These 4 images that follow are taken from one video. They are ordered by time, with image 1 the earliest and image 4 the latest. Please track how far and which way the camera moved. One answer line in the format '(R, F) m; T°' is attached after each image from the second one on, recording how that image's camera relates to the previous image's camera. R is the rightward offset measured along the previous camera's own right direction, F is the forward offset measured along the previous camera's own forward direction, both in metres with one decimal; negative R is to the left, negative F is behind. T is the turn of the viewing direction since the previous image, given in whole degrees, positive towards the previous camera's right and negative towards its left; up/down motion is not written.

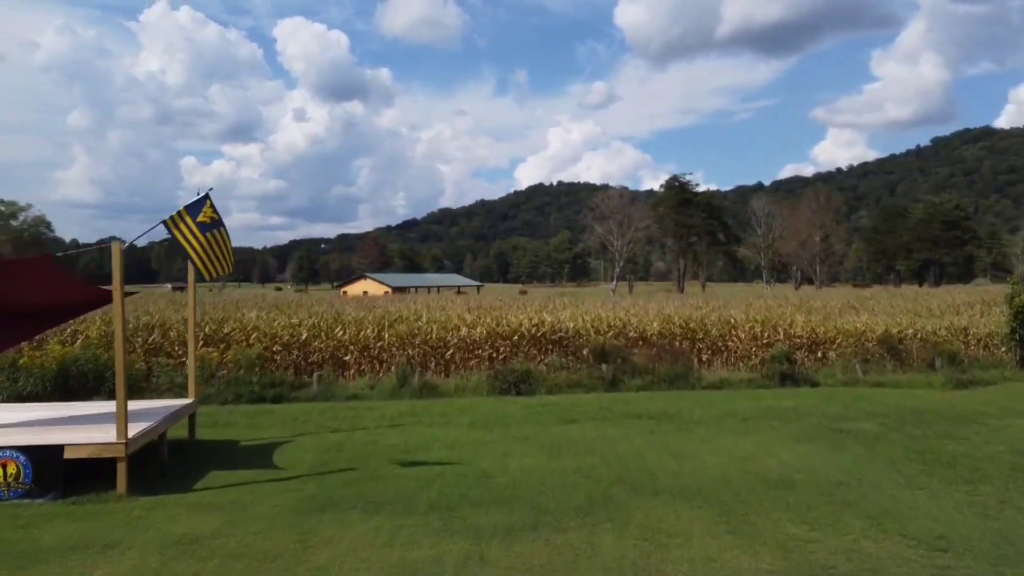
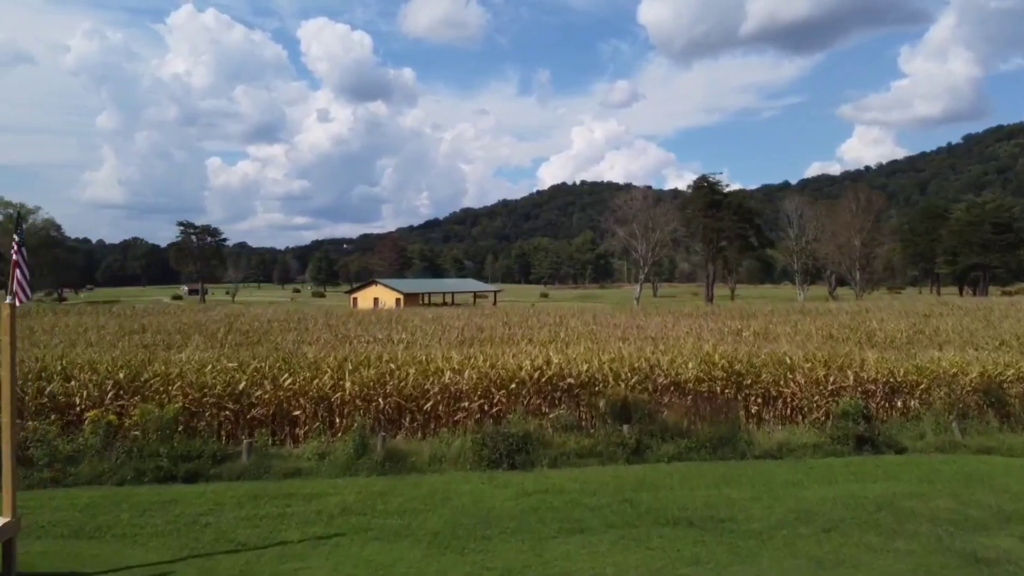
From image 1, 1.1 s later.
(+0.3, +2.5) m; -2°
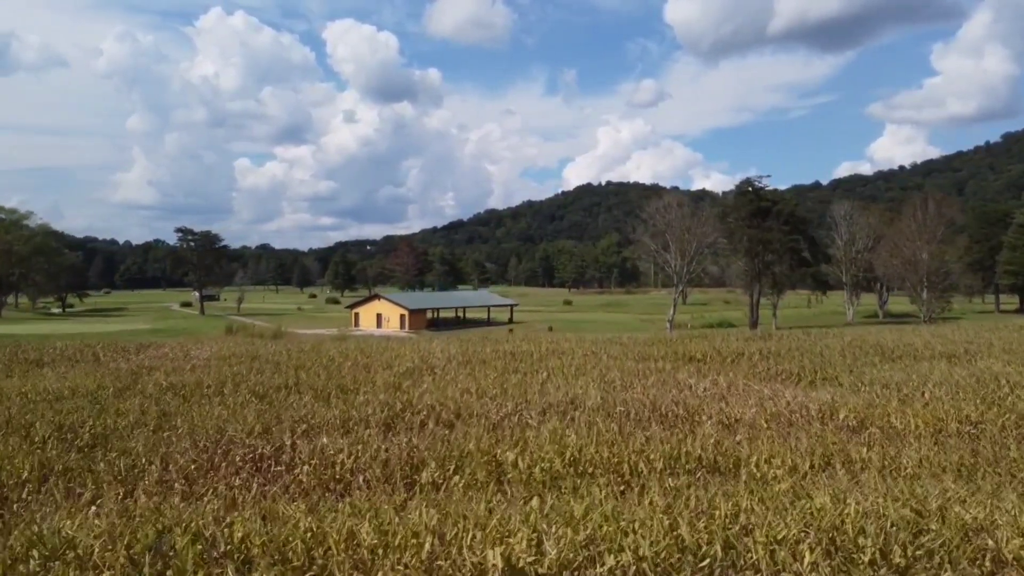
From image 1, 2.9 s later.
(+0.4, +4.6) m; -2°
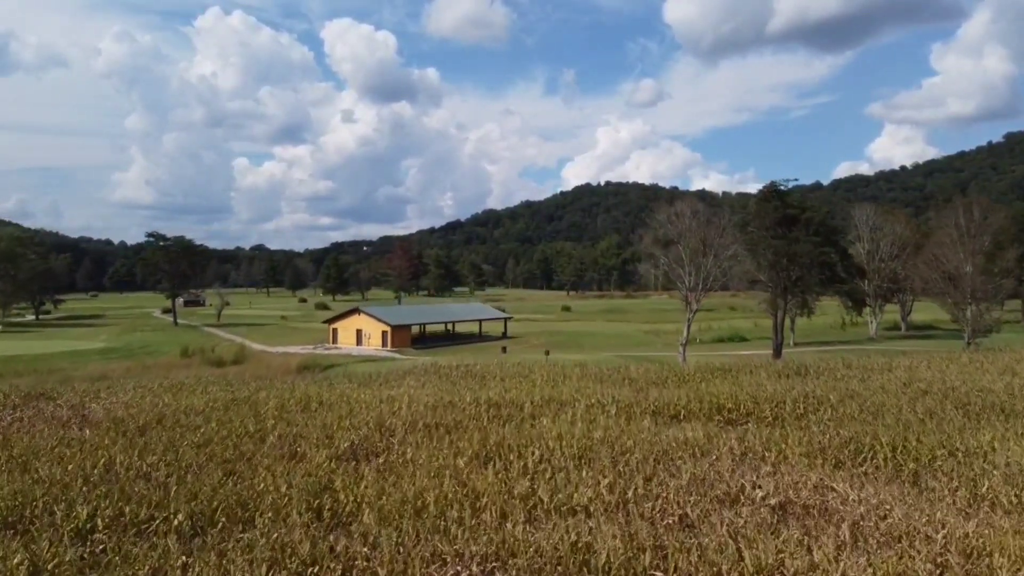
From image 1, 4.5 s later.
(+0.2, +3.9) m; 0°
